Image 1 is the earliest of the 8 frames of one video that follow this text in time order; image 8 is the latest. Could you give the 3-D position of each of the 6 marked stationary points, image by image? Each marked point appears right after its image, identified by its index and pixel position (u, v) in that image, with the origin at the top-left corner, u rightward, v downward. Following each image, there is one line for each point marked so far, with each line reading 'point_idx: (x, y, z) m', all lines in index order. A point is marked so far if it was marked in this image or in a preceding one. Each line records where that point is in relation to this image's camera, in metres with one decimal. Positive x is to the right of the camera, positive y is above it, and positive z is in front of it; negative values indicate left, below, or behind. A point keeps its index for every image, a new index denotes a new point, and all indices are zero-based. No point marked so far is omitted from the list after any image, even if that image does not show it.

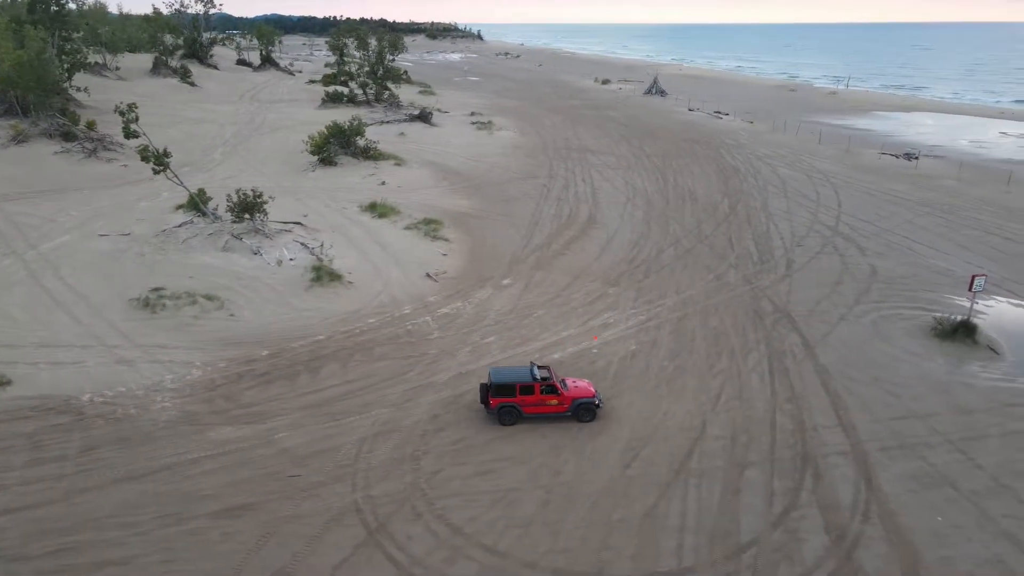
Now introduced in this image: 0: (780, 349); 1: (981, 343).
0: (+6.0, -1.4, +16.8) m
1: (+10.7, -1.3, +17.0) m
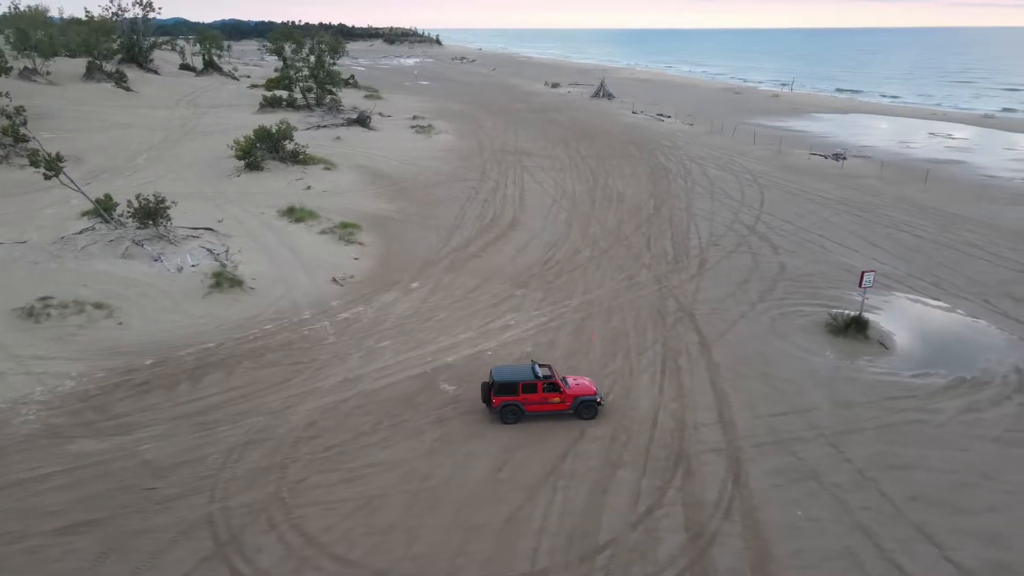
0: (+3.7, -1.4, +16.8) m
1: (+8.3, -1.2, +17.2) m
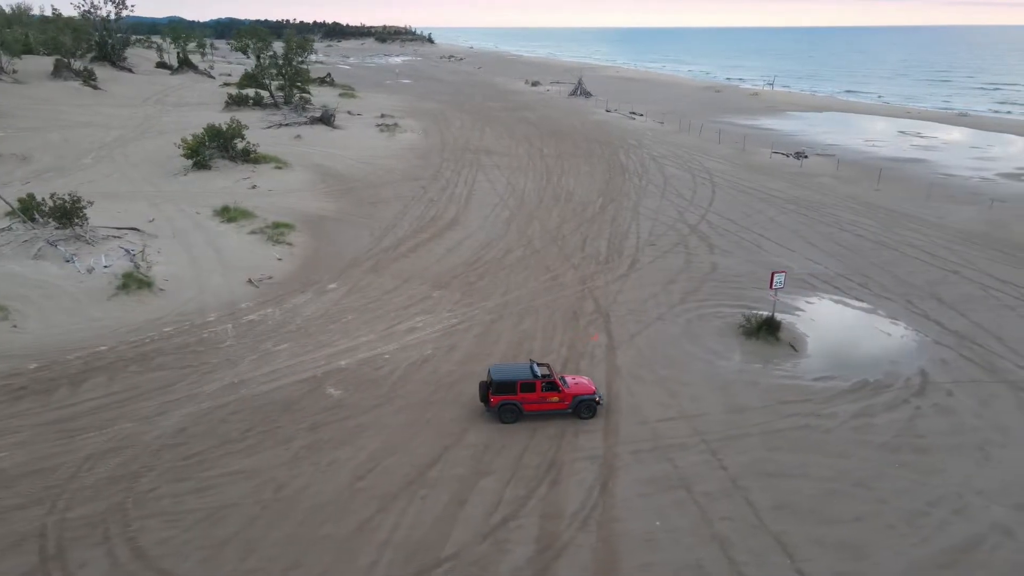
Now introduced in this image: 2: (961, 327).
0: (+1.5, -1.4, +16.4) m
1: (+6.1, -1.2, +16.9) m
2: (+10.7, -0.9, +17.7) m
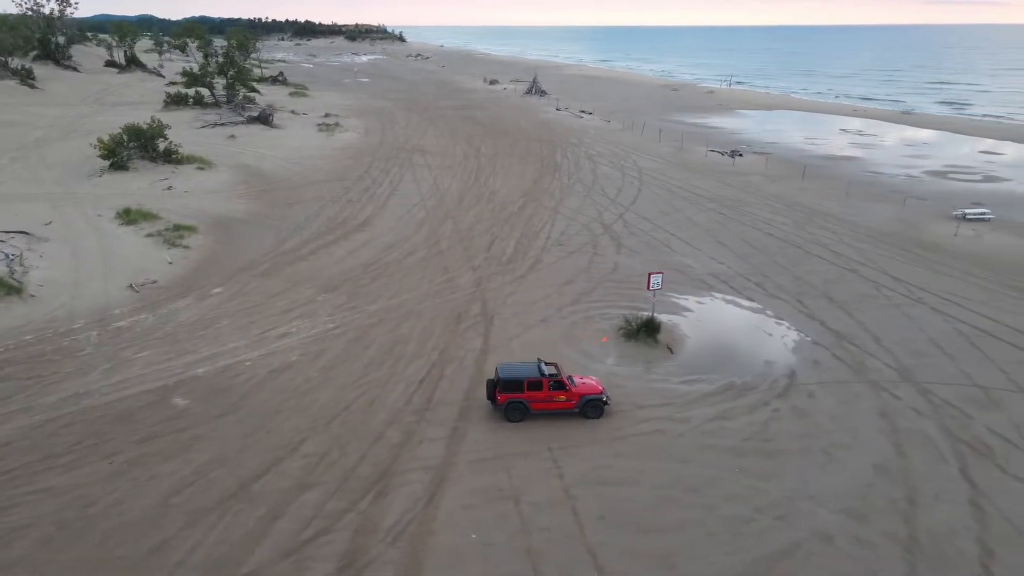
0: (-1.3, -1.4, +16.1) m
1: (+3.3, -1.2, +16.6) m
2: (+7.8, -0.9, +17.6) m
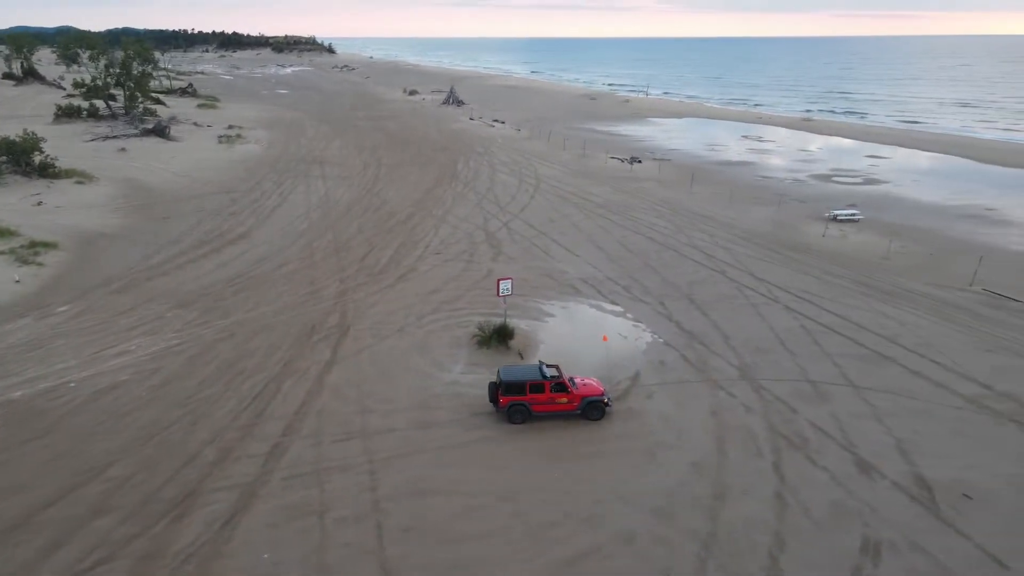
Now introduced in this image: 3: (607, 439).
0: (-4.5, -1.7, +15.6) m
1: (0.0, -1.4, +16.5) m
2: (+4.4, -1.0, +17.9) m
3: (+1.7, -2.6, +12.9) m
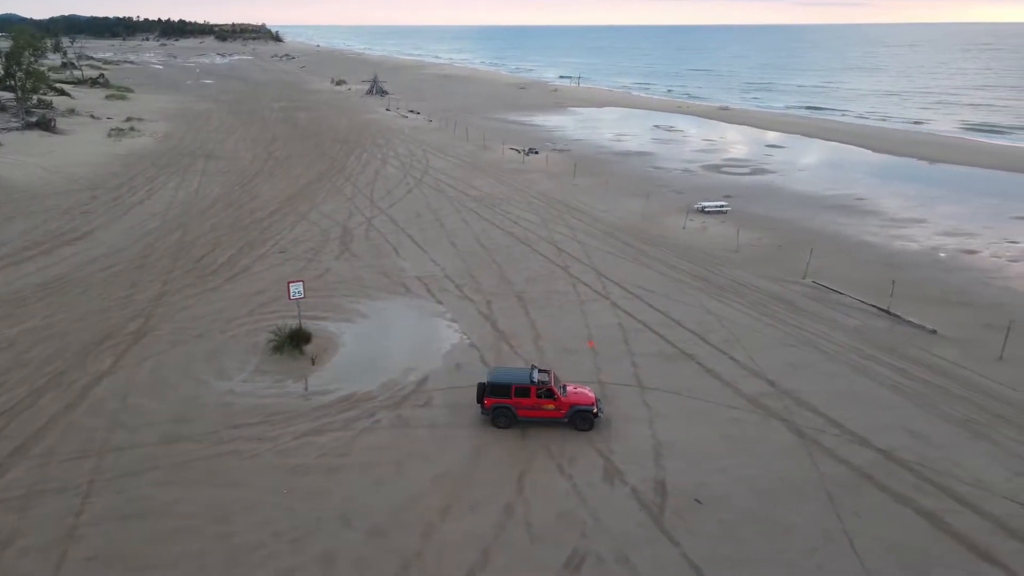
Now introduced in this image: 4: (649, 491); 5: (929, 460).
0: (-8.9, -1.8, +14.8) m
1: (-4.4, -1.4, +15.9) m
2: (0.0, -0.9, +17.5) m
3: (-2.5, -2.7, +12.4) m
4: (+2.1, -3.1, +11.2) m
5: (+6.7, -2.7, +11.9) m
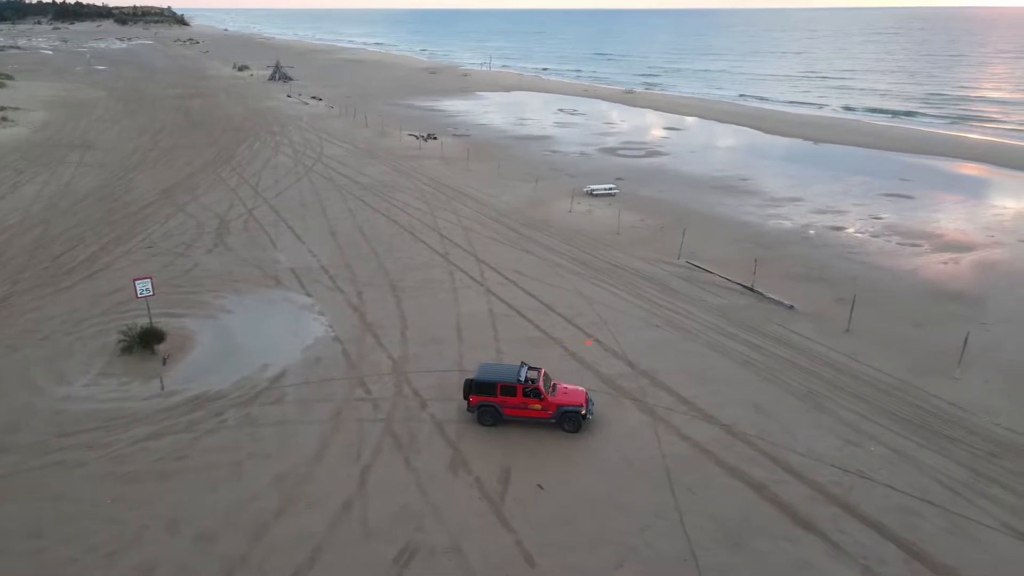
0: (-11.5, -1.9, +13.6) m
1: (-7.2, -1.3, +15.2) m
2: (-3.1, -0.7, +17.2) m
3: (-5.0, -2.6, +11.9) m
4: (-0.3, -2.9, +11.2) m
5: (+4.2, -2.4, +12.3) m
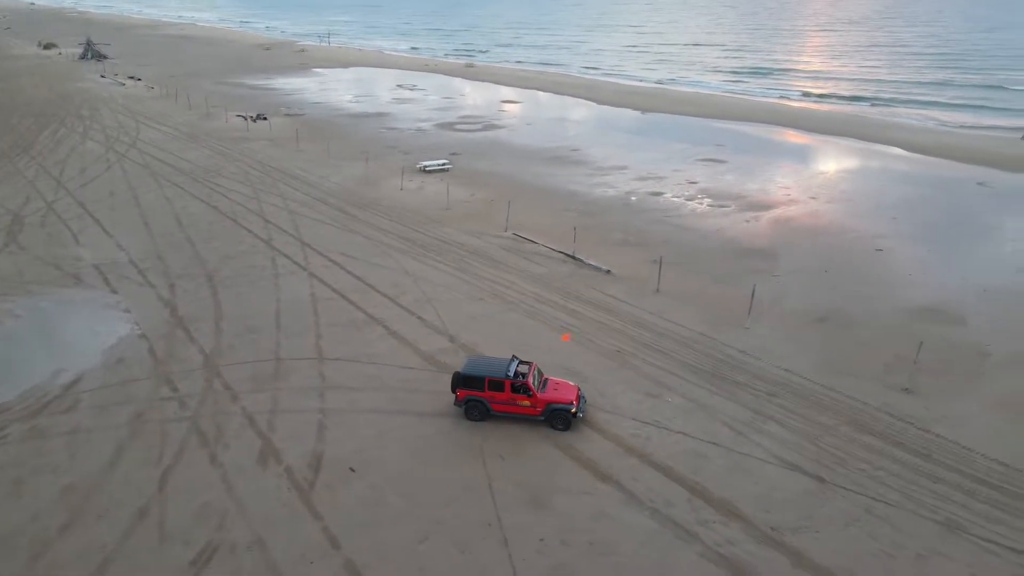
0: (-14.6, -2.4, +11.4) m
1: (-10.7, -1.5, +13.7) m
2: (-7.0, -0.5, +16.3) m
3: (-7.8, -2.7, +10.8) m
4: (-3.1, -2.6, +11.0) m
5: (+1.1, -1.8, +12.9) m
